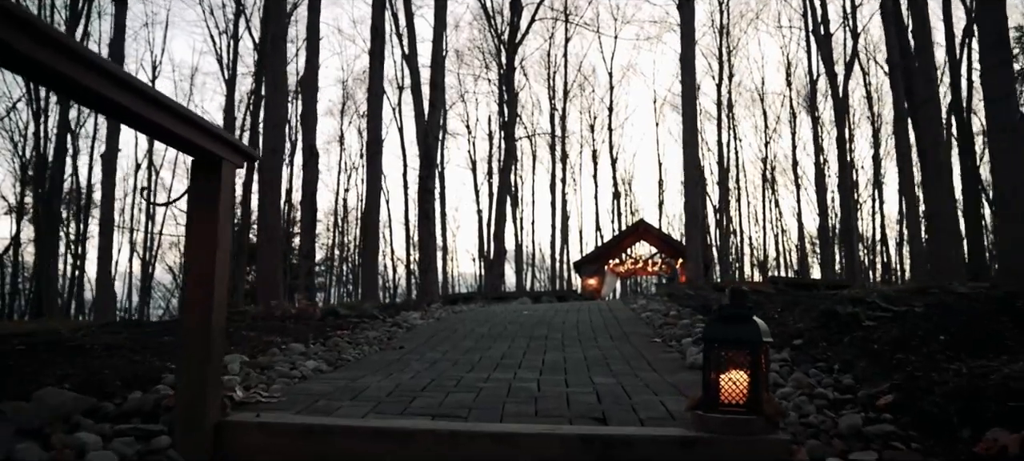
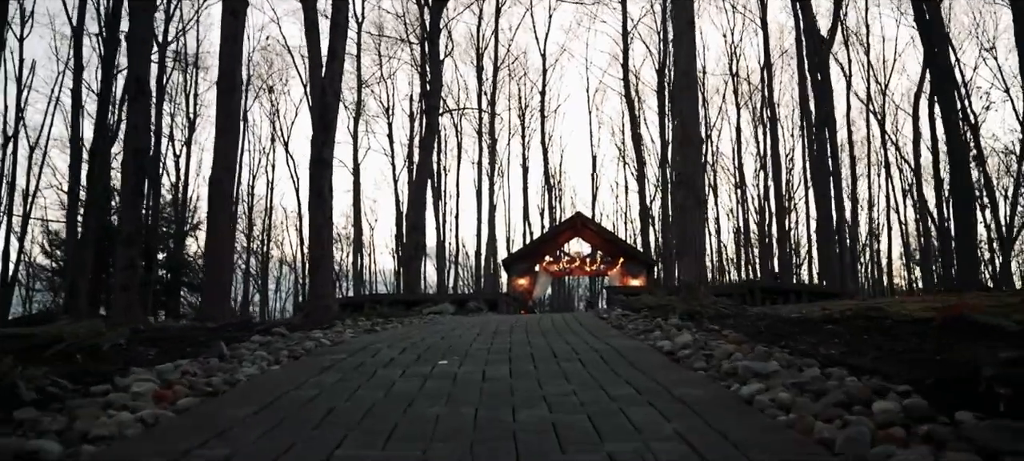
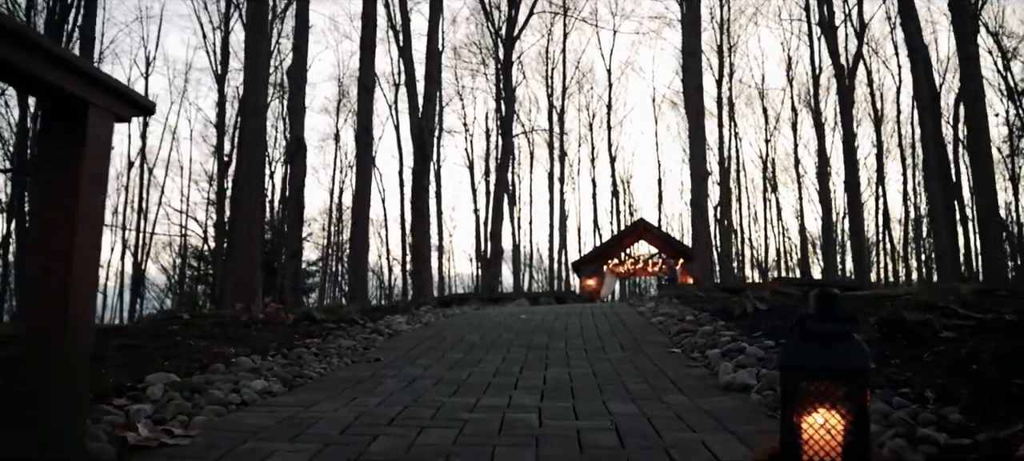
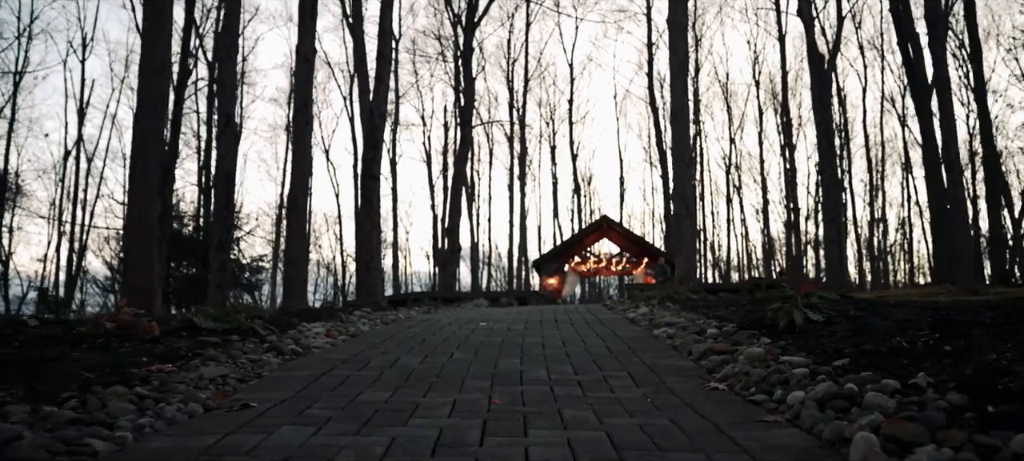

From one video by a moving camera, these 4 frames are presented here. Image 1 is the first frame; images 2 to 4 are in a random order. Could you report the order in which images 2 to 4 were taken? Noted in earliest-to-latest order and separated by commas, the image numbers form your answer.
3, 4, 2
